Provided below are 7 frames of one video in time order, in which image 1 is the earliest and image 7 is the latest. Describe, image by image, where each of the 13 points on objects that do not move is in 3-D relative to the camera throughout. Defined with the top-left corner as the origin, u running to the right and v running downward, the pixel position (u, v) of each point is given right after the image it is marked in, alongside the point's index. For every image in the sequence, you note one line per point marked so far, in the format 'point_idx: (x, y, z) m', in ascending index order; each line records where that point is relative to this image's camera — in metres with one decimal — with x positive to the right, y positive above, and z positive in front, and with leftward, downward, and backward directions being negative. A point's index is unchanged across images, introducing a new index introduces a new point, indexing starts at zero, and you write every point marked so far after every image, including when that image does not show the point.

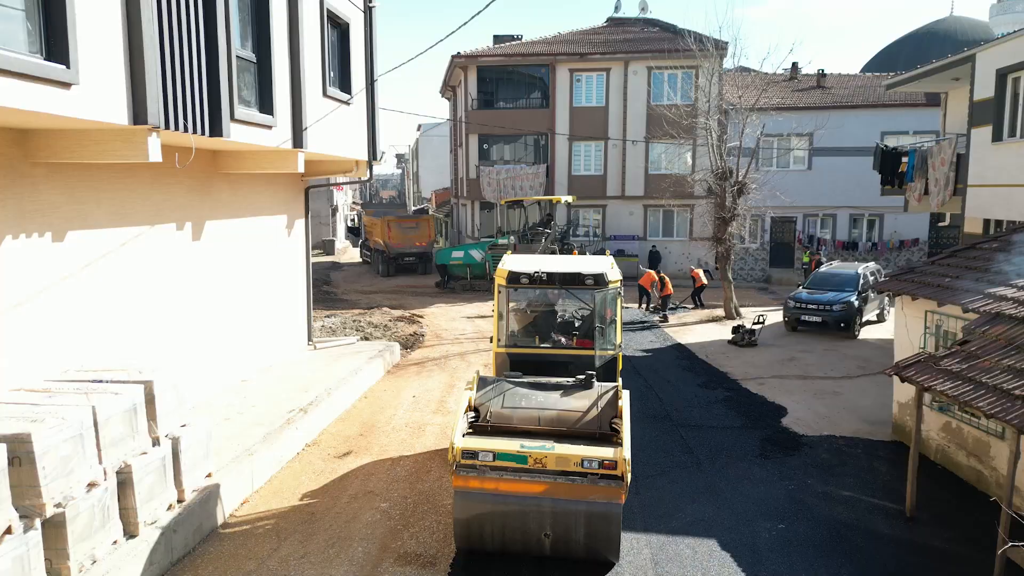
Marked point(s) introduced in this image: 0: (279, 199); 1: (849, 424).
0: (-3.9, +1.5, +12.9) m
1: (+4.7, -1.9, +10.6) m
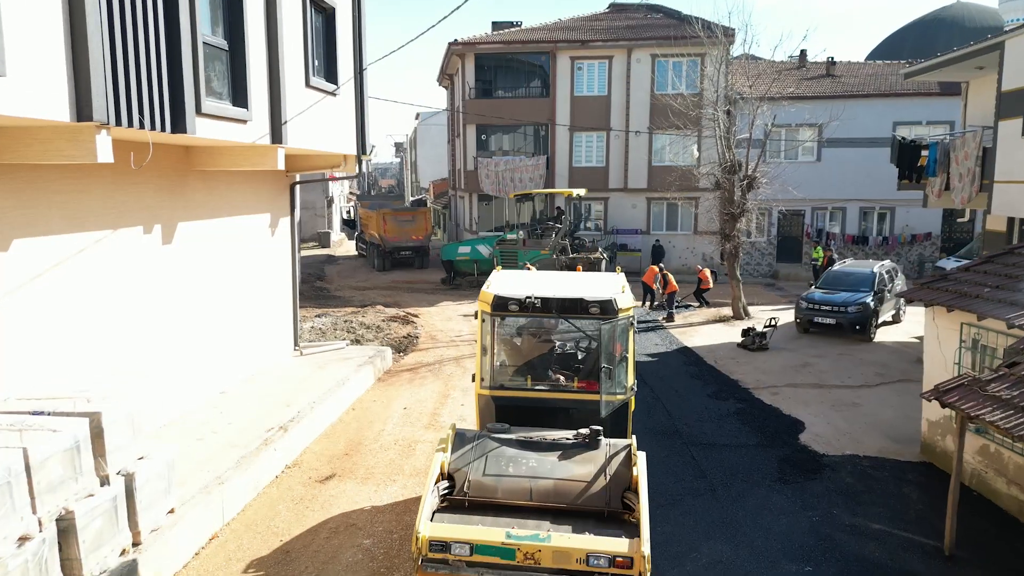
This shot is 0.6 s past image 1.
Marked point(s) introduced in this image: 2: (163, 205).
0: (-4.0, +1.4, +12.1) m
1: (+4.6, -2.0, +9.9) m
2: (-4.2, +1.0, +9.3) m
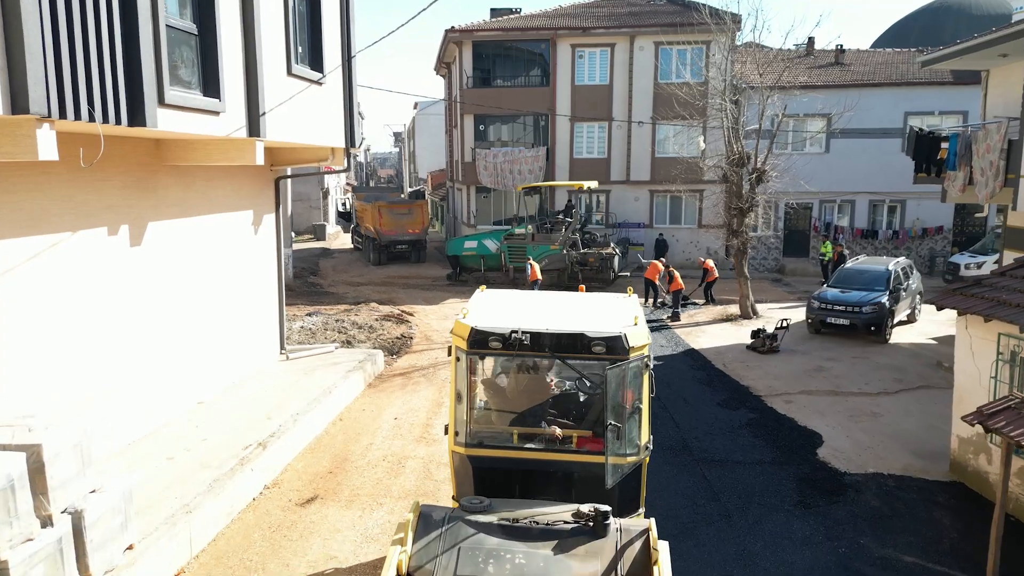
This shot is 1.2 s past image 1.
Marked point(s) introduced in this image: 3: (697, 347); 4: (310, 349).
0: (-4.0, +1.4, +11.4) m
1: (+4.6, -2.0, +9.2) m
2: (-4.3, +0.9, +8.6) m
3: (+3.5, -1.1, +14.6) m
4: (-3.5, -1.0, +13.4) m
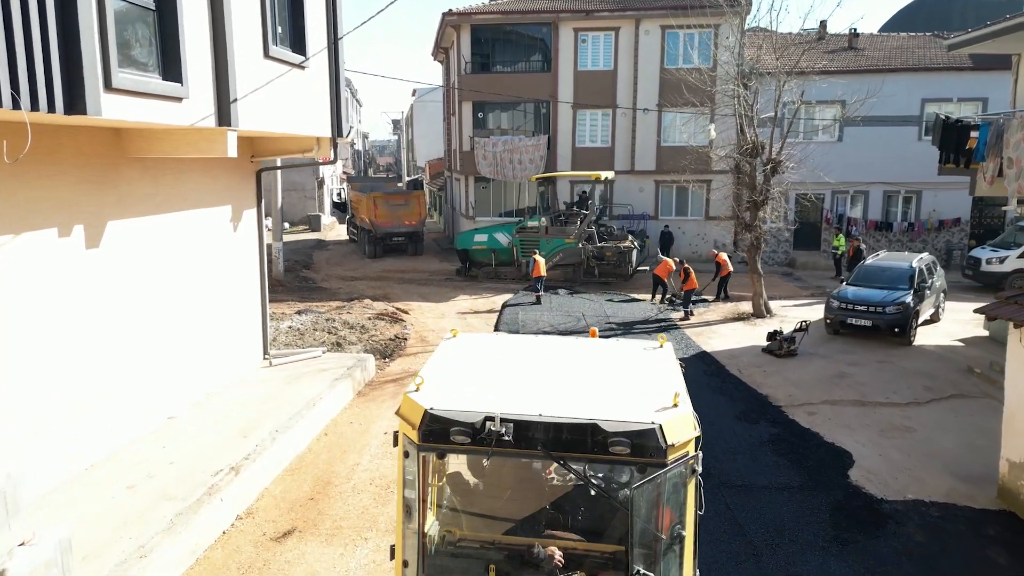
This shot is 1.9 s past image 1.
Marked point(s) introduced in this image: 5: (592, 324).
0: (-4.0, +1.4, +10.5) m
1: (+4.6, -2.1, +8.3) m
2: (-4.3, +0.9, +7.7) m
3: (+3.5, -1.1, +13.7) m
4: (-3.5, -1.0, +12.5) m
5: (+1.6, -0.7, +15.7) m
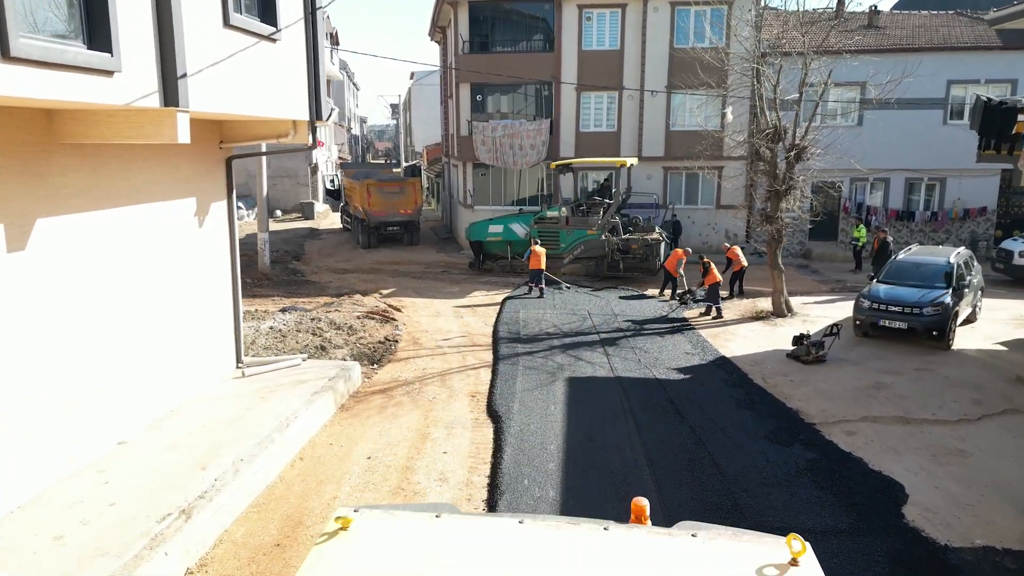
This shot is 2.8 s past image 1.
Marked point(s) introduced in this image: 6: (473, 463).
0: (-4.0, +1.3, +9.2) m
1: (+4.6, -2.2, +7.1) m
2: (-4.3, +0.8, +6.5) m
3: (+3.5, -1.1, +12.5) m
4: (-3.5, -1.0, +11.3) m
5: (+1.6, -0.7, +14.5) m
6: (-0.4, -1.9, +8.5) m
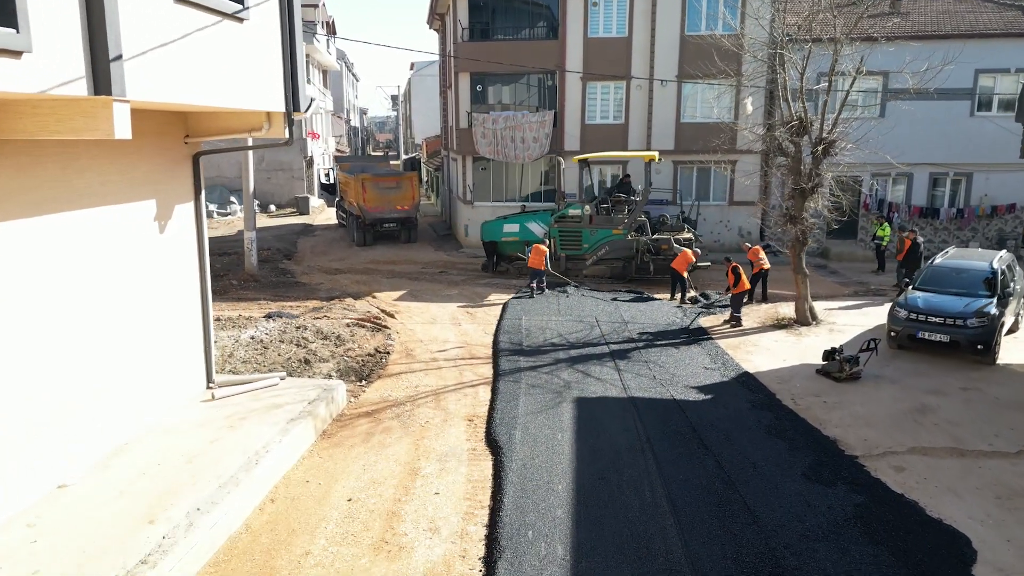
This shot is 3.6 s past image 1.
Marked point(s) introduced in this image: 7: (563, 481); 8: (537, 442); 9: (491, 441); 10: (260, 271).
0: (-4.0, +1.2, +8.1) m
1: (+4.6, -2.4, +6.0) m
2: (-4.2, +0.6, +5.3) m
3: (+3.6, -1.2, +11.4) m
4: (-3.5, -1.2, +10.2) m
5: (+1.7, -0.8, +13.3) m
6: (-0.4, -2.1, +7.4) m
7: (+0.5, -1.9, +7.7) m
8: (+0.3, -1.7, +8.7) m
9: (-0.2, -1.8, +8.8) m
10: (-6.5, +0.5, +19.9) m
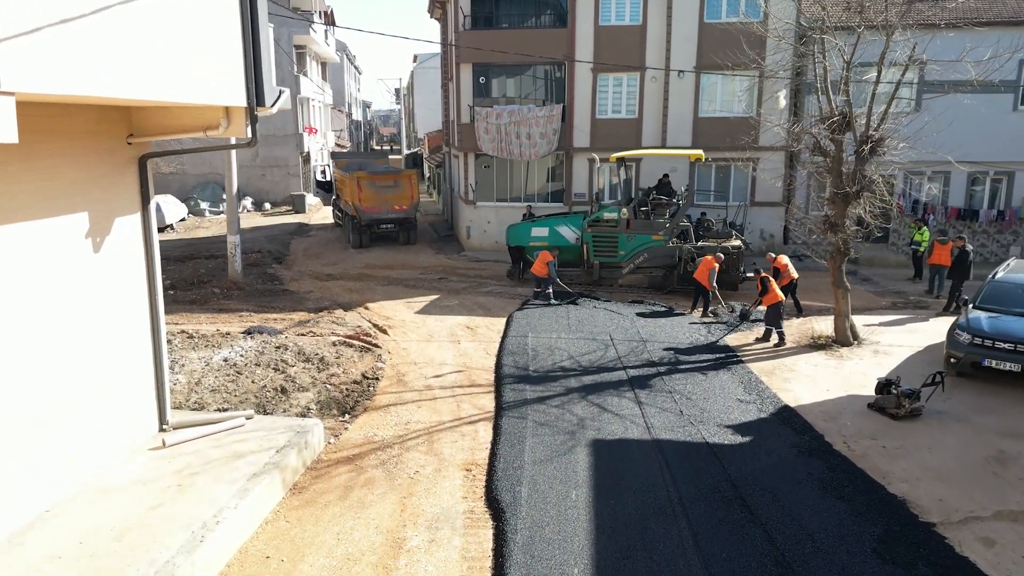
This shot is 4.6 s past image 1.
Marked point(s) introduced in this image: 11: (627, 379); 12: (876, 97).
0: (-3.9, +0.9, +6.6) m
1: (+4.6, -2.7, +4.6) m
2: (-4.2, +0.3, +3.9) m
3: (+3.6, -1.5, +9.9) m
4: (-3.4, -1.5, +8.8) m
5: (+1.7, -1.0, +11.9) m
6: (-0.4, -2.4, +6.0) m
7: (+0.5, -2.2, +6.2) m
8: (+0.3, -2.0, +7.2) m
9: (-0.2, -2.0, +7.4) m
10: (-6.4, +0.3, +18.5) m
11: (+1.6, -1.3, +10.7) m
12: (+5.4, +2.8, +11.5) m
